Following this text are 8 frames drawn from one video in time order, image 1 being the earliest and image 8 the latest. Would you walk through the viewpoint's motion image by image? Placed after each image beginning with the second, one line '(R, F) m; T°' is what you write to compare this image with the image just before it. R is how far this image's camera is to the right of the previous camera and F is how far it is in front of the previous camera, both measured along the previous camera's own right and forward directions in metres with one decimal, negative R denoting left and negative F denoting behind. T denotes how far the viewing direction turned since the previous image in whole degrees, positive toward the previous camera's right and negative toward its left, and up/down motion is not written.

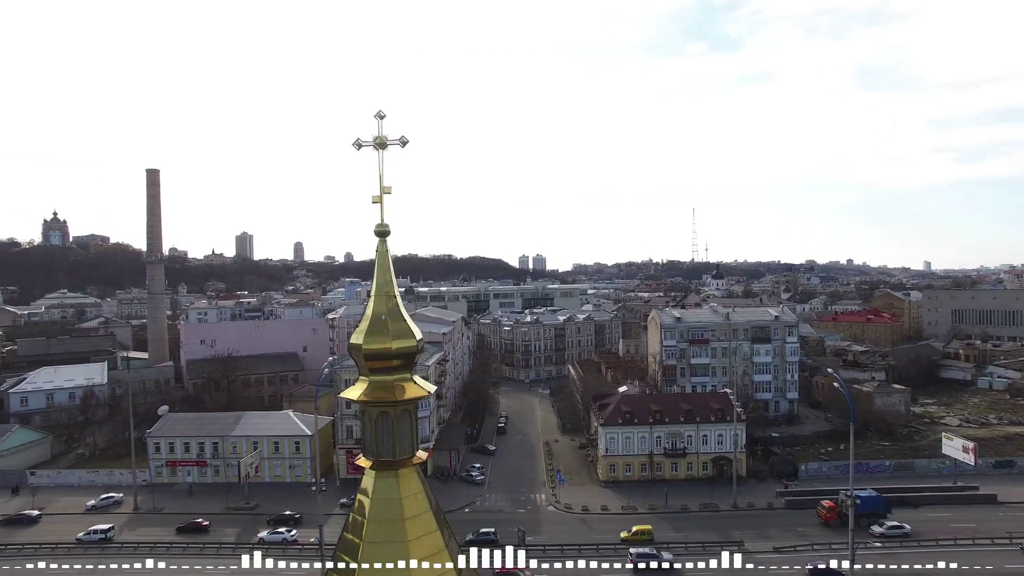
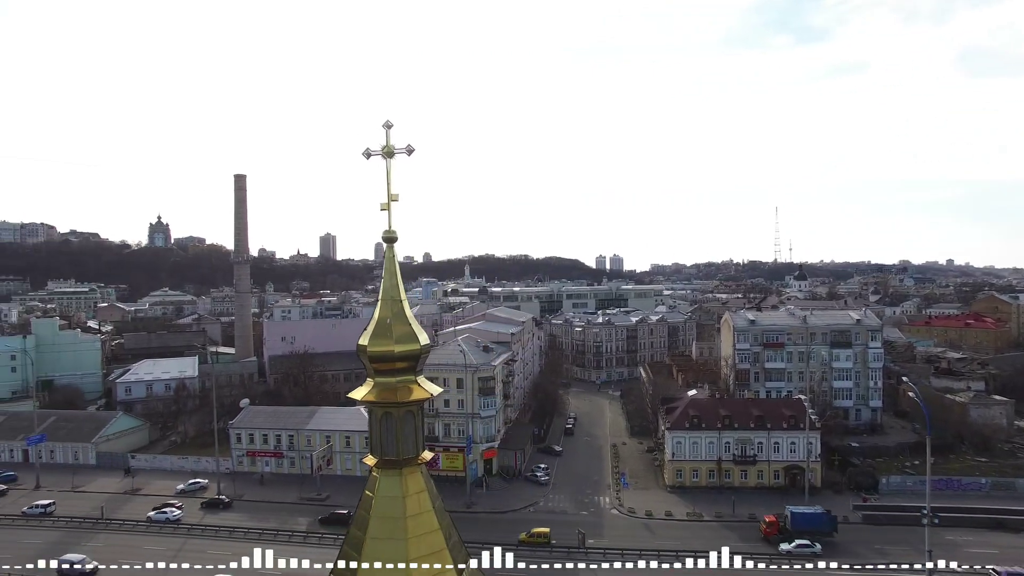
(+0.5, 0.0) m; -7°
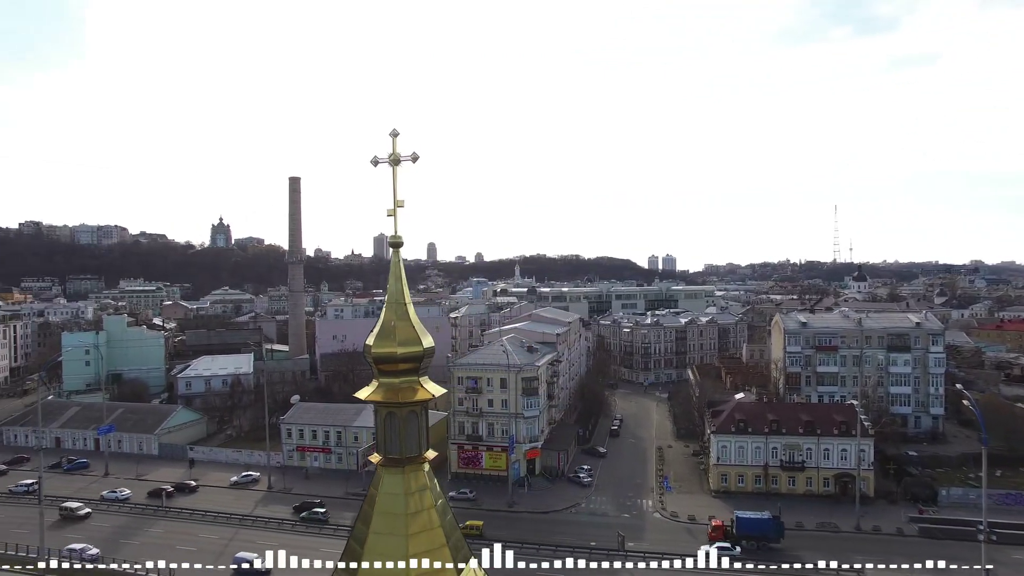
(+0.3, -0.1) m; -4°
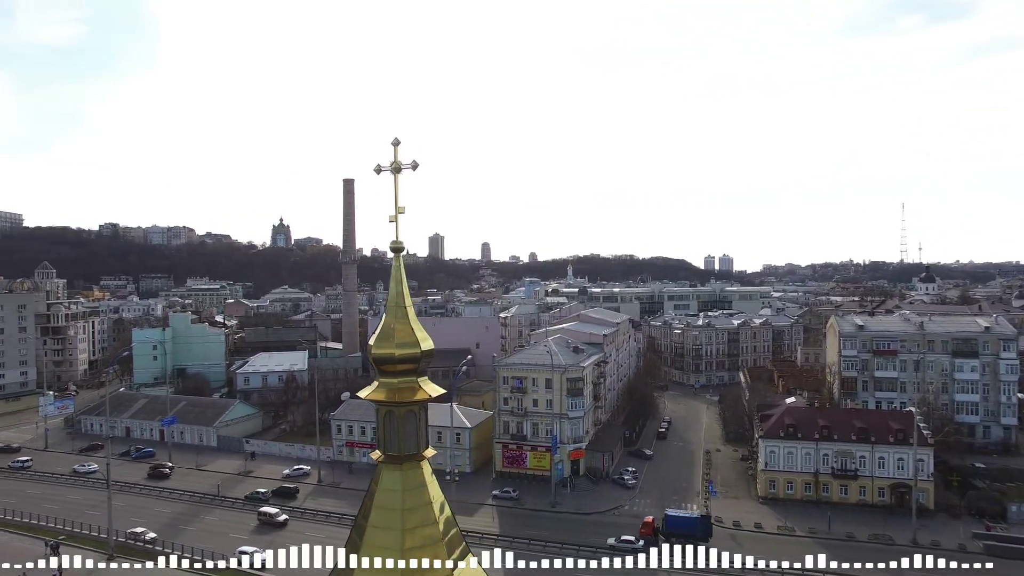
(+0.4, -0.1) m; -5°
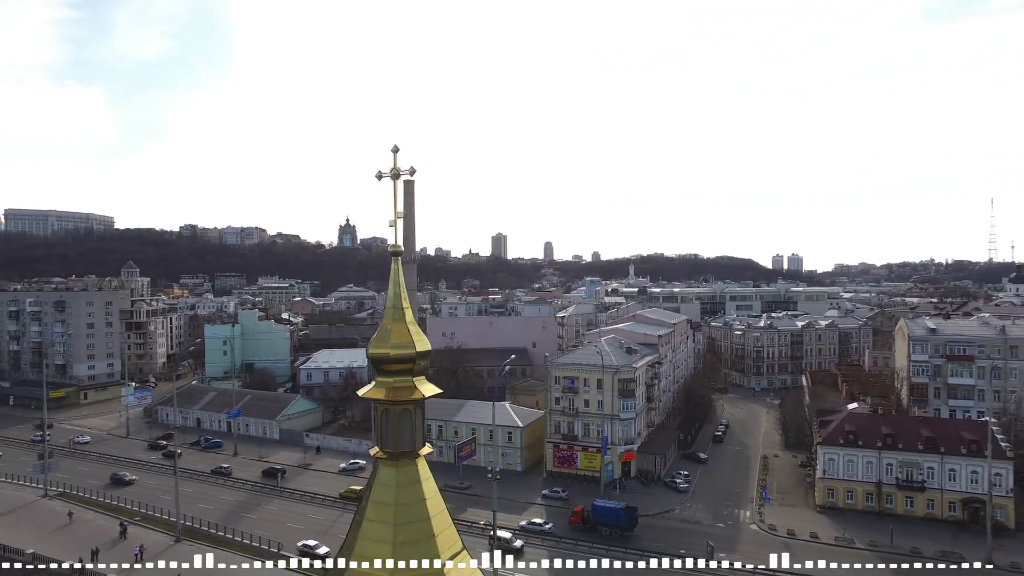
(+0.5, -0.1) m; -5°
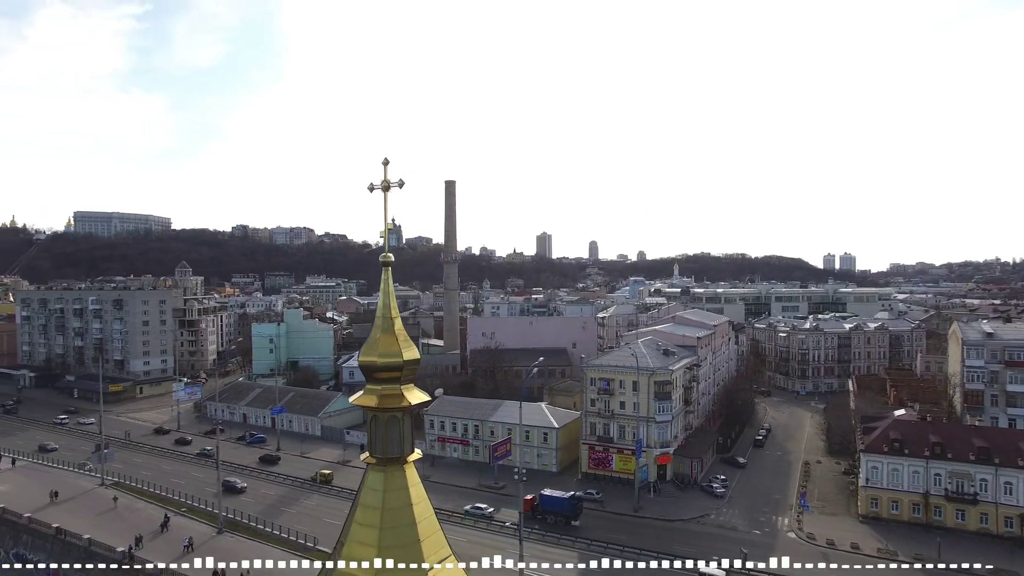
(+0.4, 0.0) m; -4°
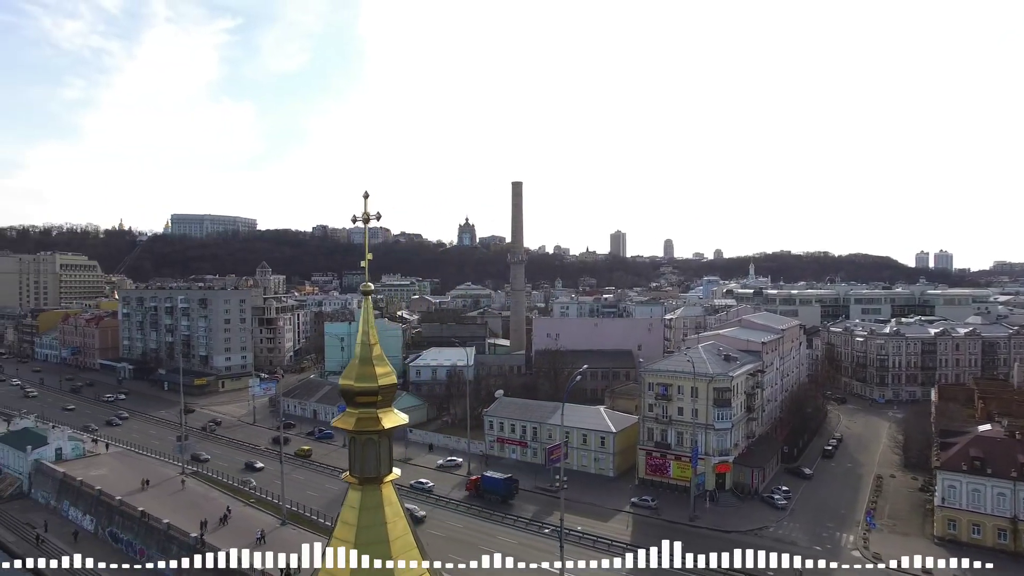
(+0.8, -0.1) m; -7°
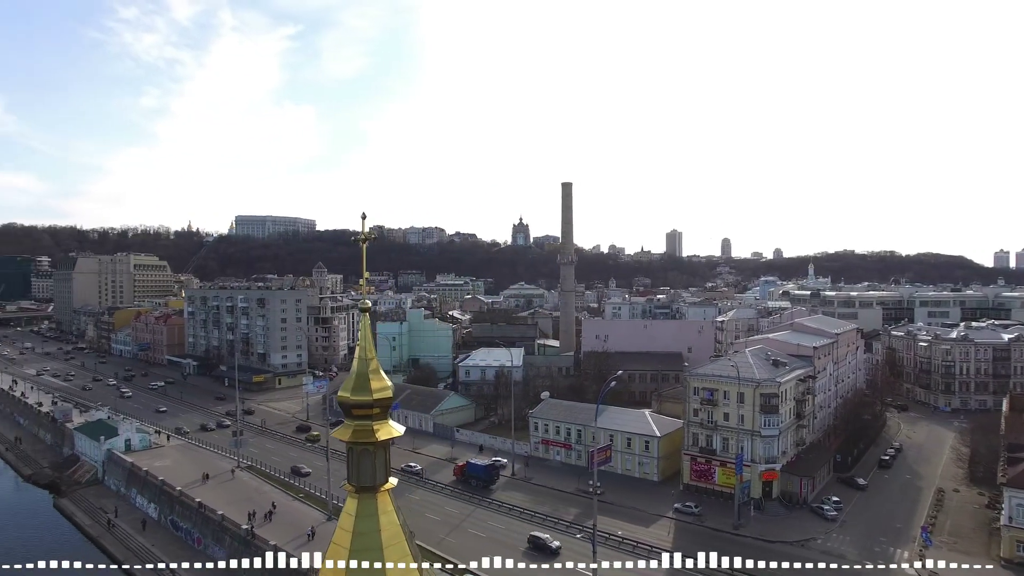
(+0.5, -0.1) m; -5°
